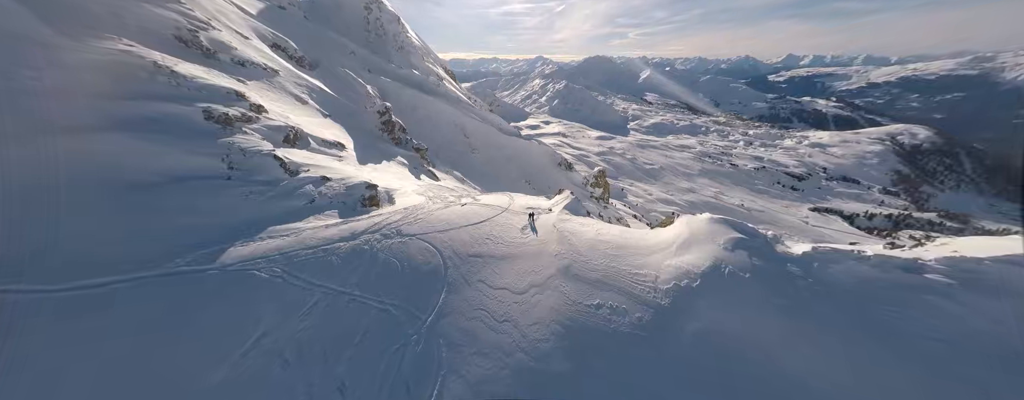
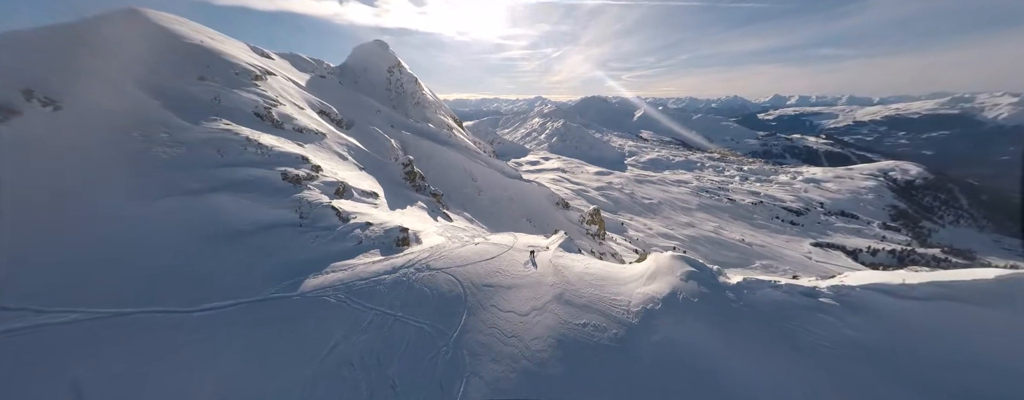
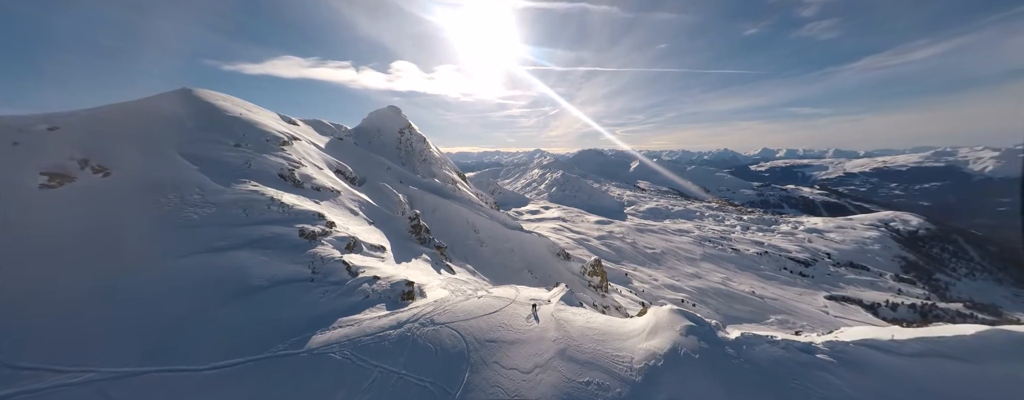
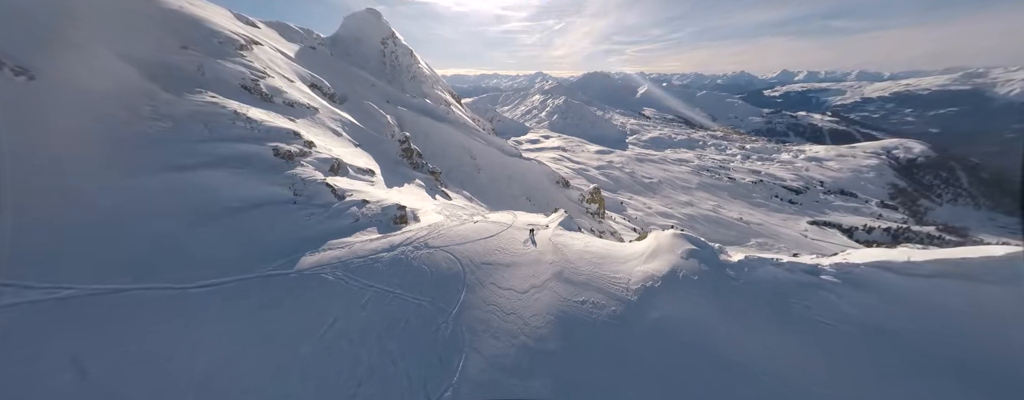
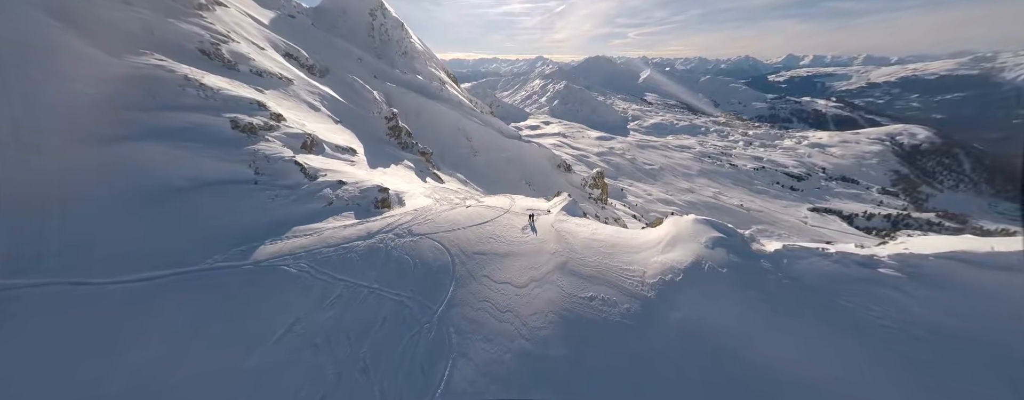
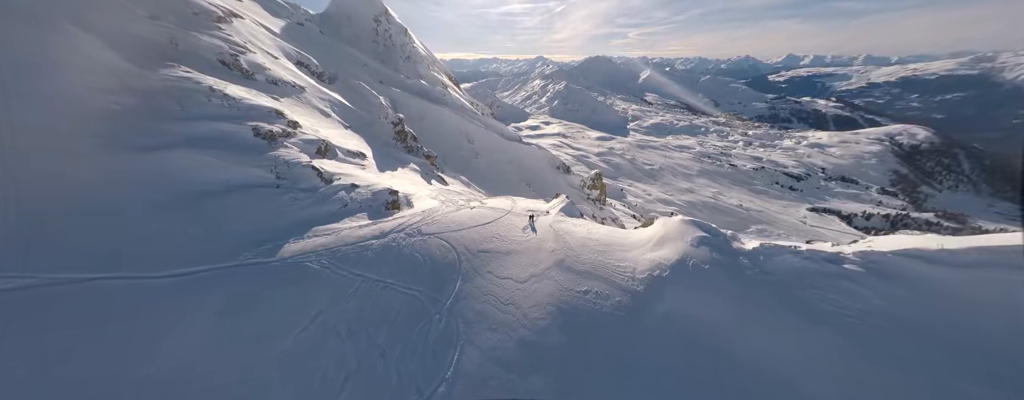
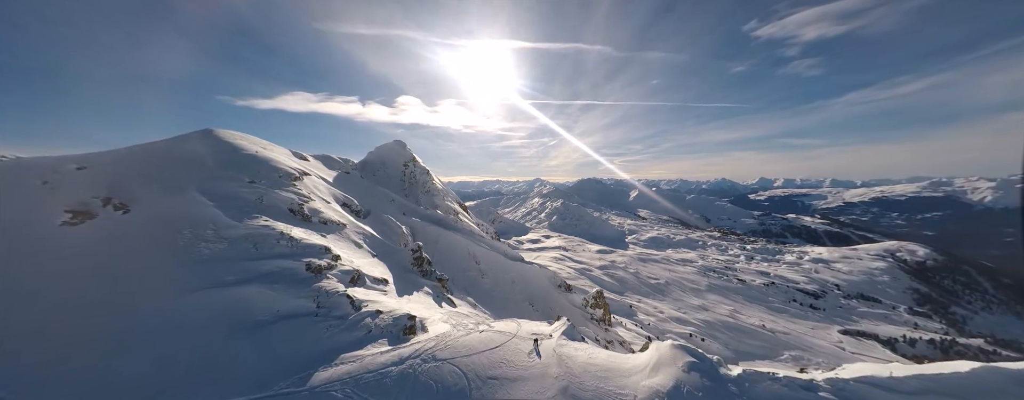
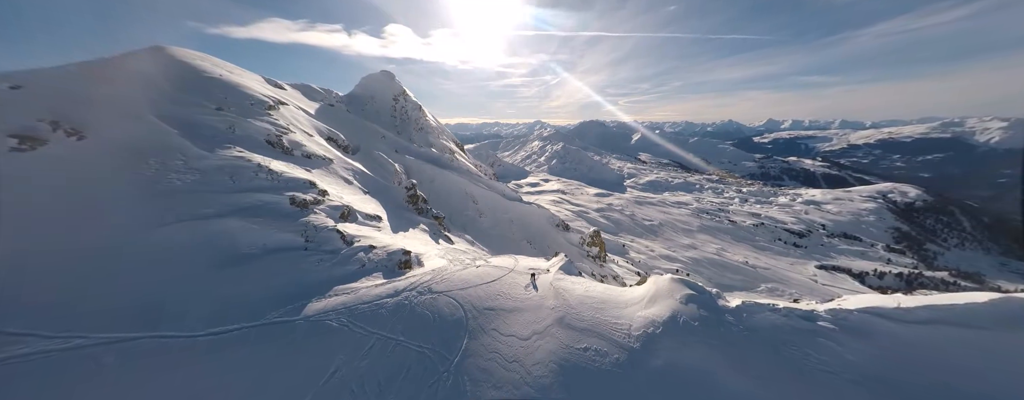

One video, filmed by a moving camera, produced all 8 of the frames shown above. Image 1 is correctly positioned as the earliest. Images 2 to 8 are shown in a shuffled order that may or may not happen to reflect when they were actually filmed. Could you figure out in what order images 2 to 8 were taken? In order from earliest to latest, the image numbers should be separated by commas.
5, 6, 4, 2, 8, 3, 7
